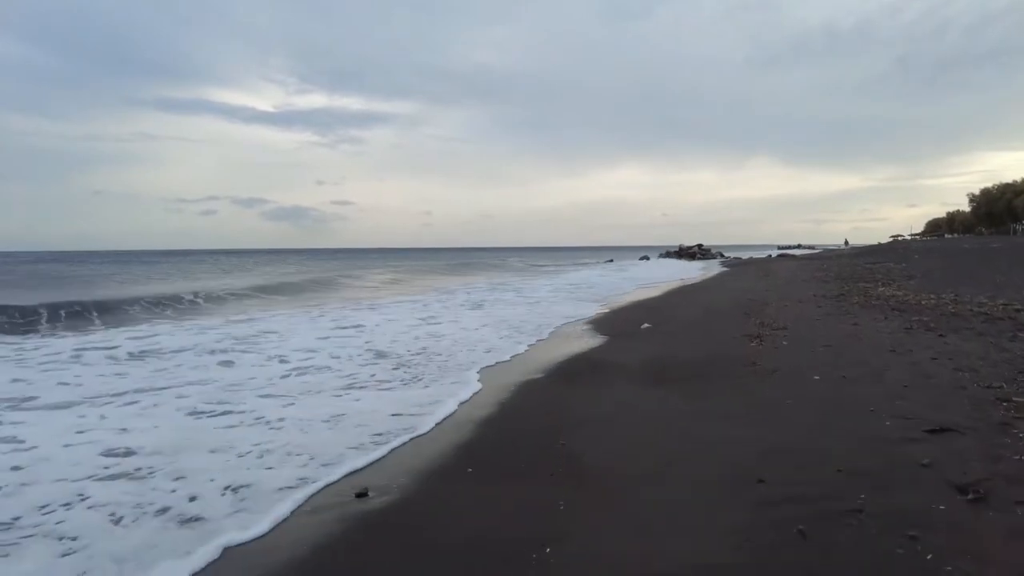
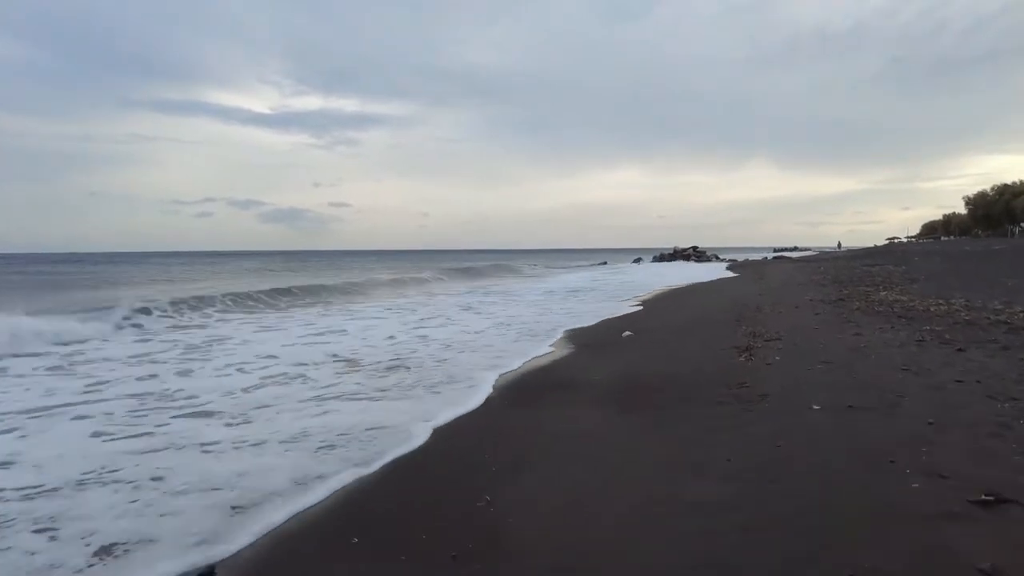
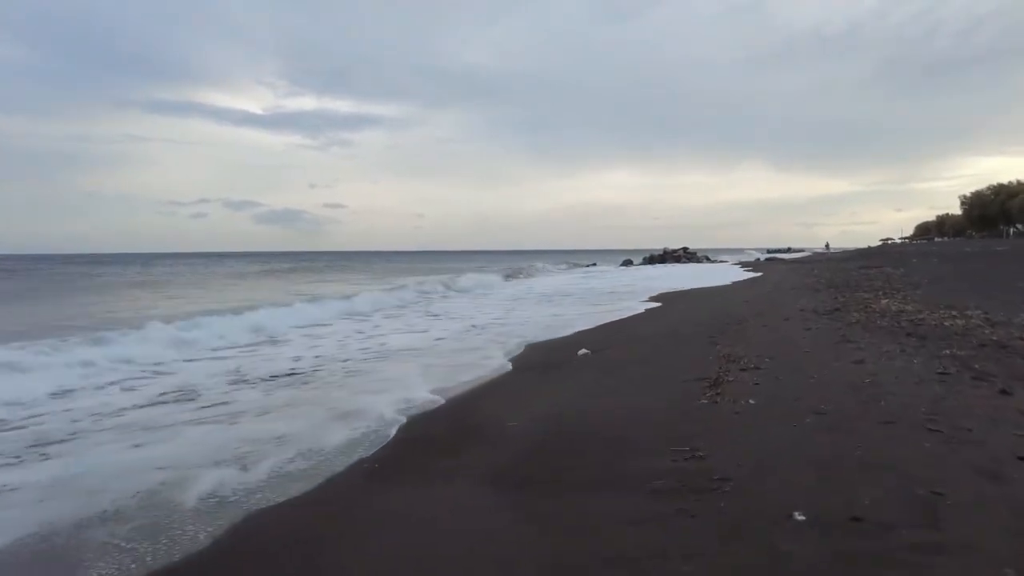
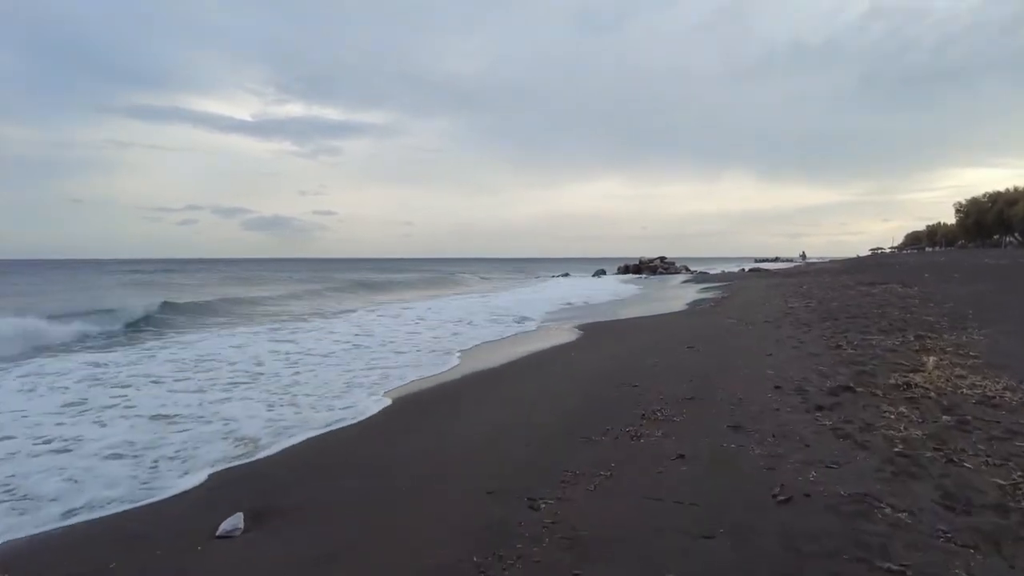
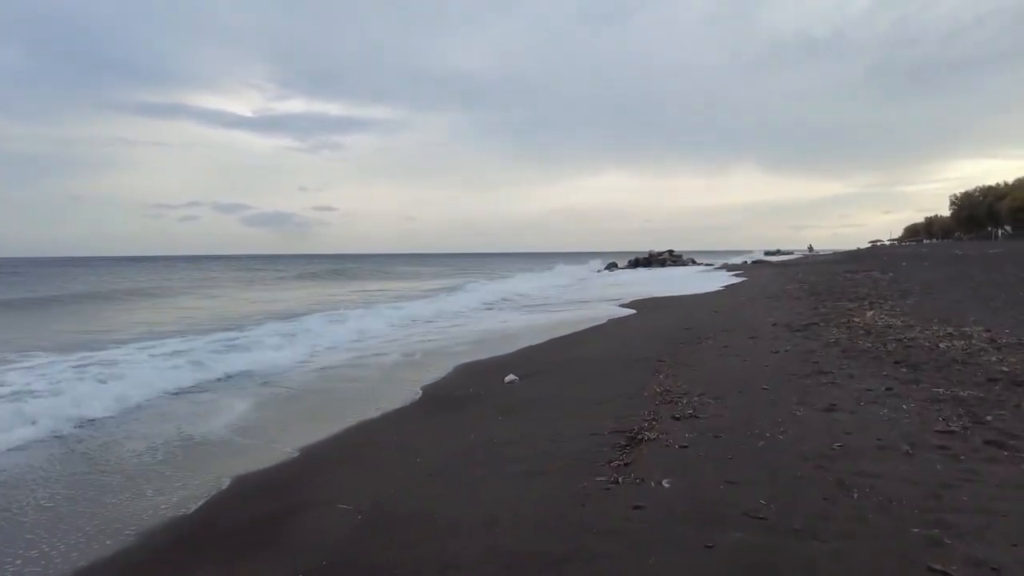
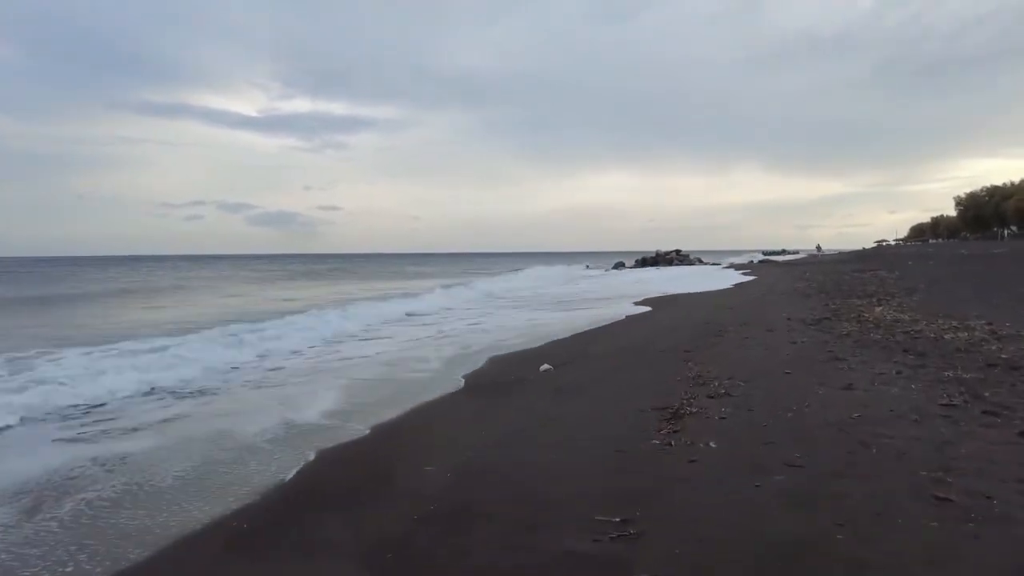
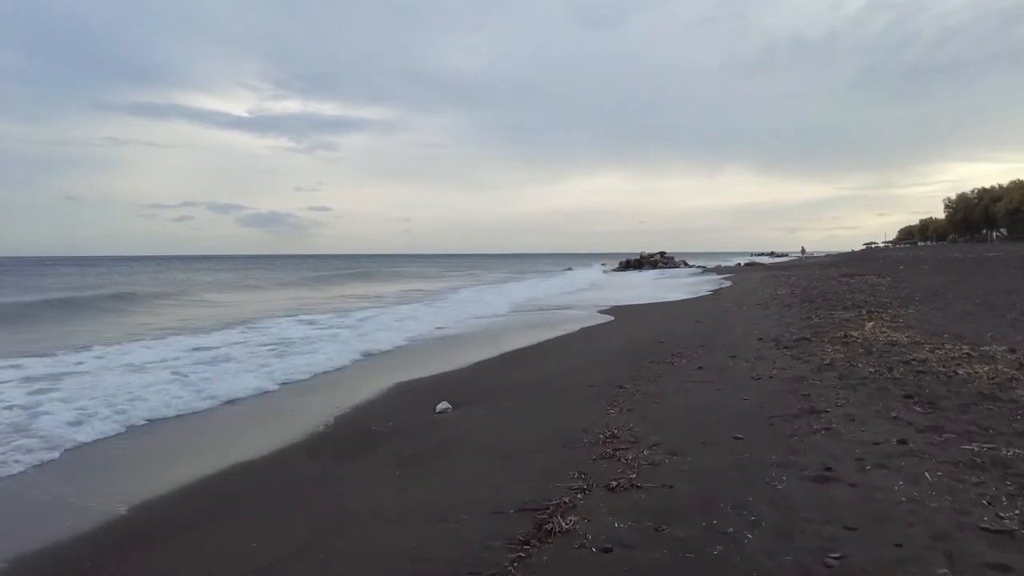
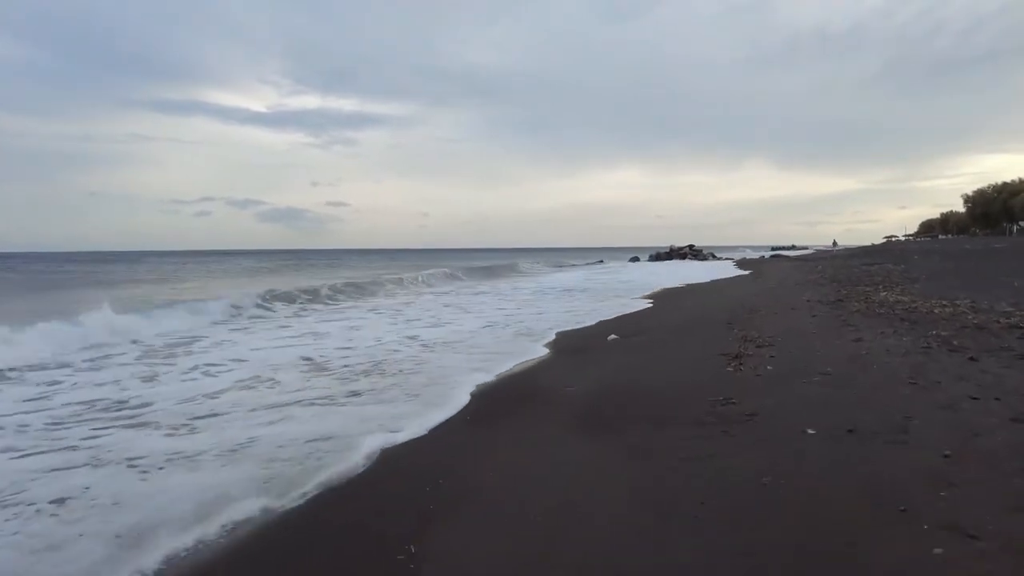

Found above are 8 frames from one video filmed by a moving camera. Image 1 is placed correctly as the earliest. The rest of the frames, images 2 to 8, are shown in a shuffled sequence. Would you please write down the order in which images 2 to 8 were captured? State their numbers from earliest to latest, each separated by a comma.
2, 8, 3, 6, 5, 7, 4
